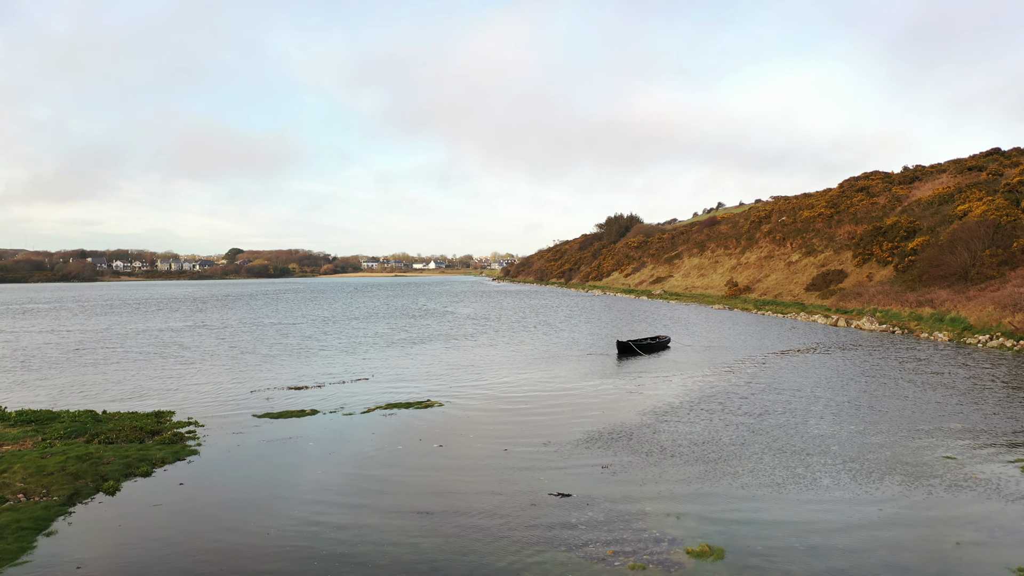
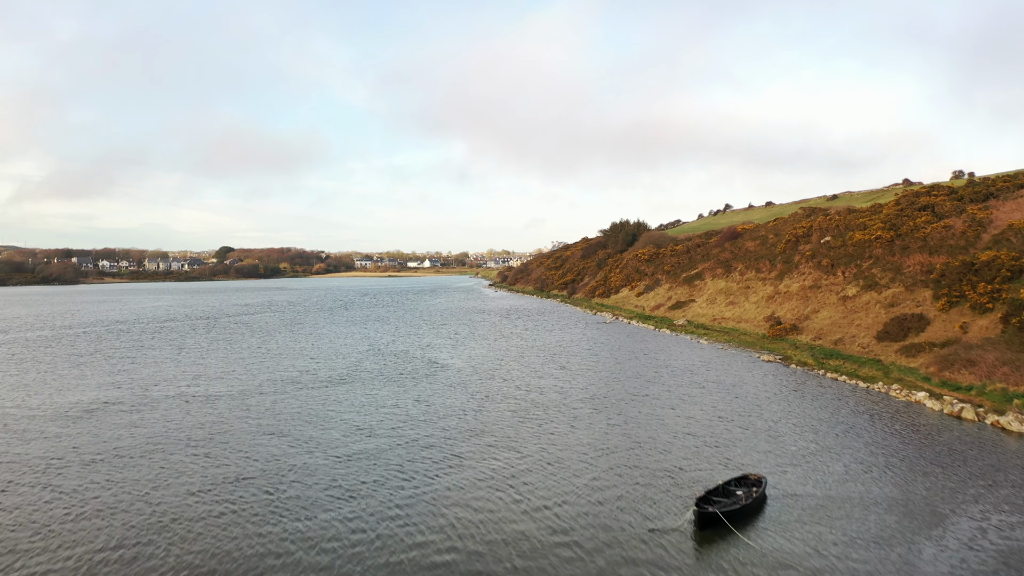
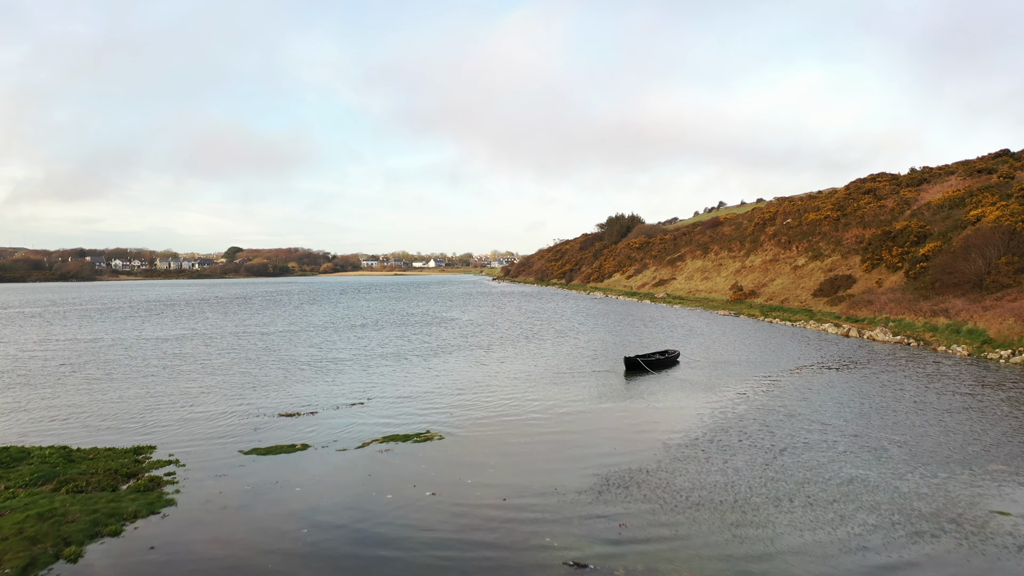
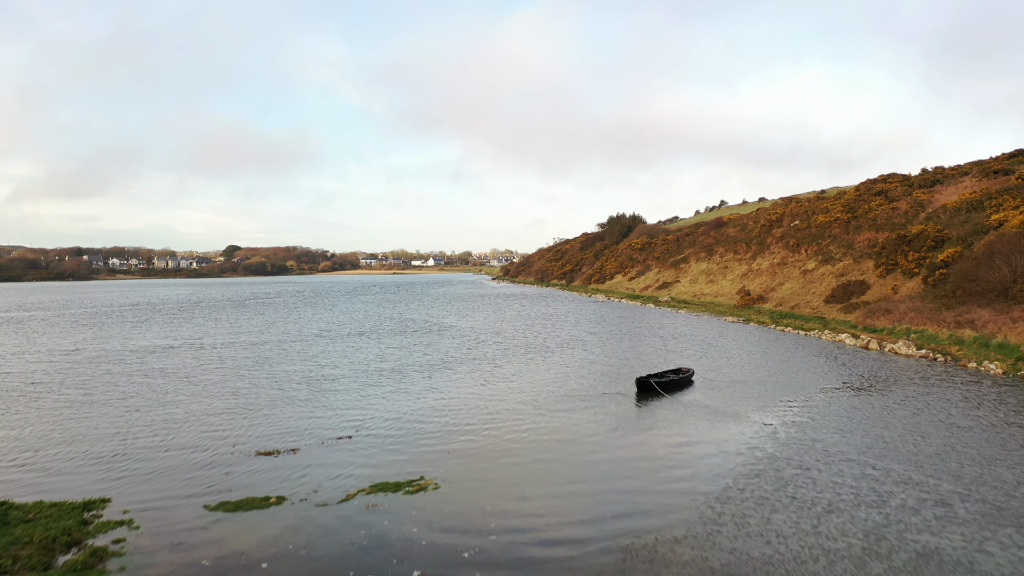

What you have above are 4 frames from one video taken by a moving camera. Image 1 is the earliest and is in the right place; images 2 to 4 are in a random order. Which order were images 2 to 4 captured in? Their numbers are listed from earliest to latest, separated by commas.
3, 4, 2
